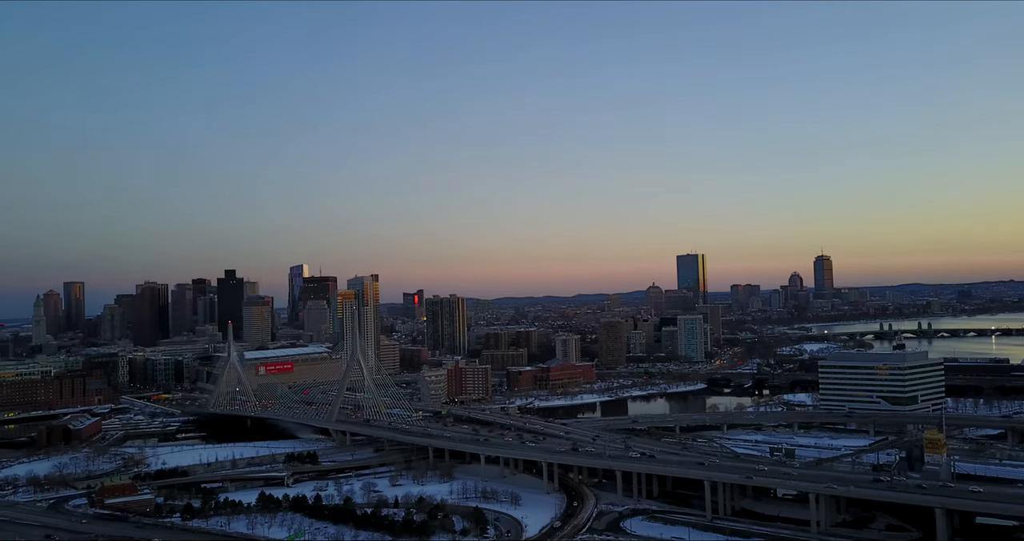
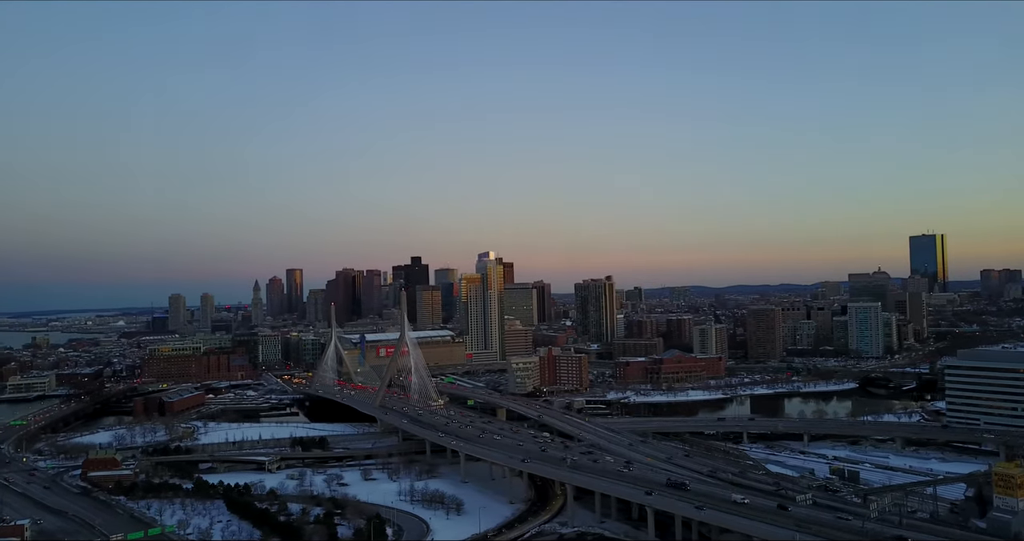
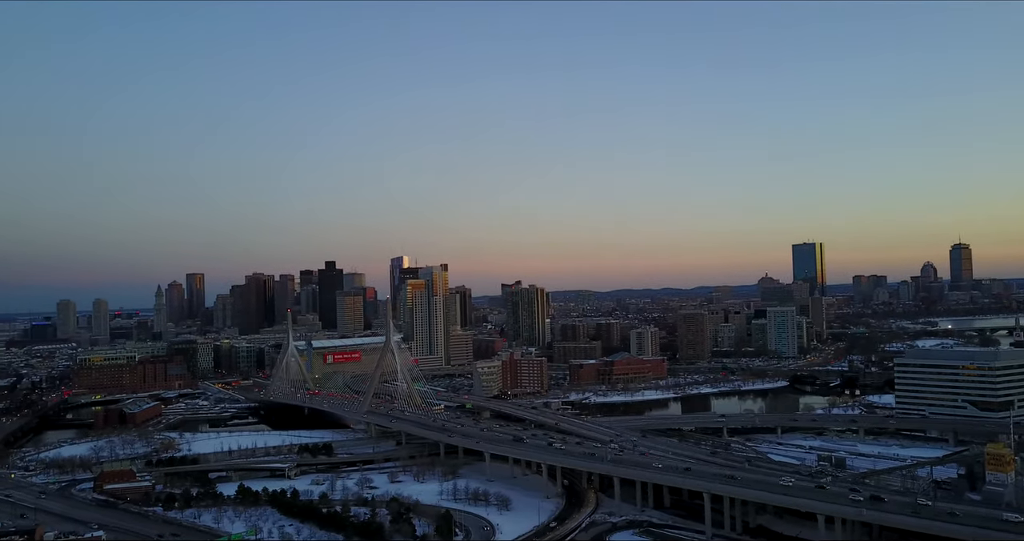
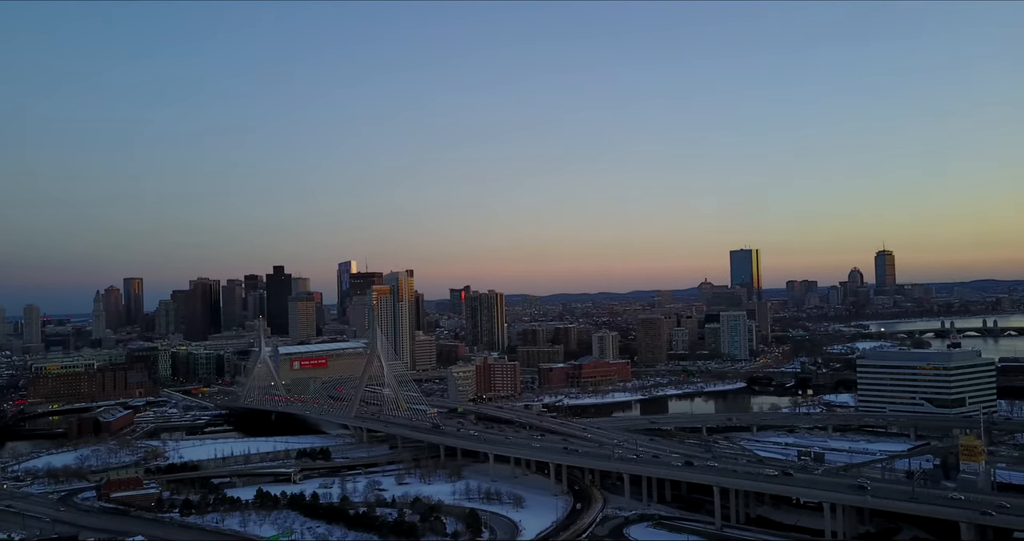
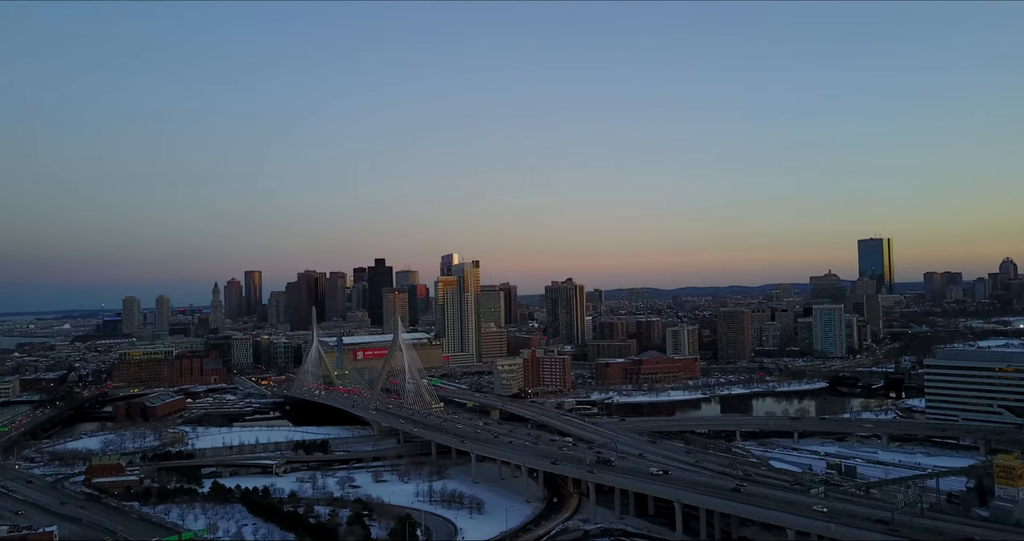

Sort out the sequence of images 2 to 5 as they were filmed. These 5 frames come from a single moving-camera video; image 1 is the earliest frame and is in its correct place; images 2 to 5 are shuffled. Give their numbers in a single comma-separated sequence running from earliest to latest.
4, 3, 5, 2
